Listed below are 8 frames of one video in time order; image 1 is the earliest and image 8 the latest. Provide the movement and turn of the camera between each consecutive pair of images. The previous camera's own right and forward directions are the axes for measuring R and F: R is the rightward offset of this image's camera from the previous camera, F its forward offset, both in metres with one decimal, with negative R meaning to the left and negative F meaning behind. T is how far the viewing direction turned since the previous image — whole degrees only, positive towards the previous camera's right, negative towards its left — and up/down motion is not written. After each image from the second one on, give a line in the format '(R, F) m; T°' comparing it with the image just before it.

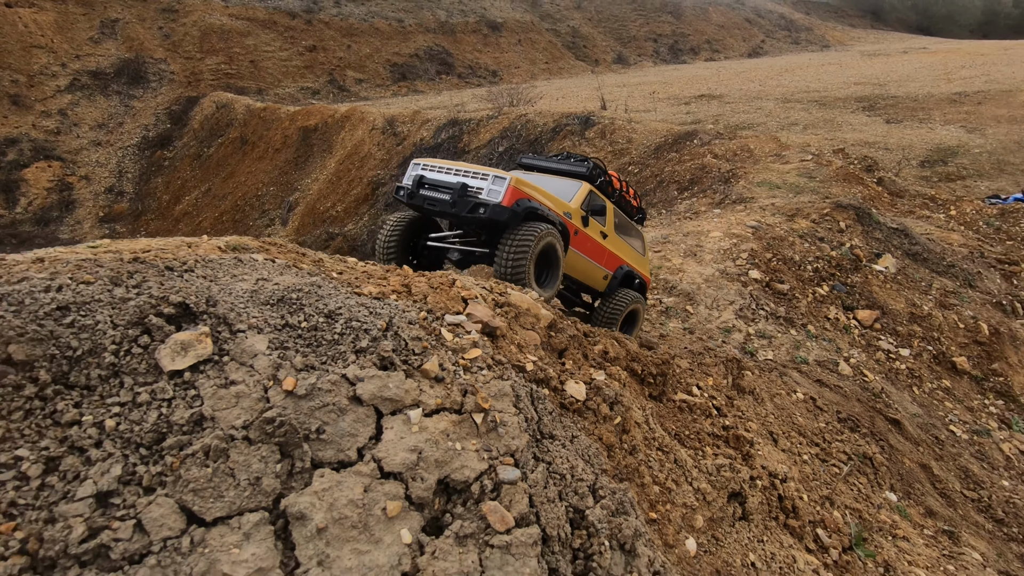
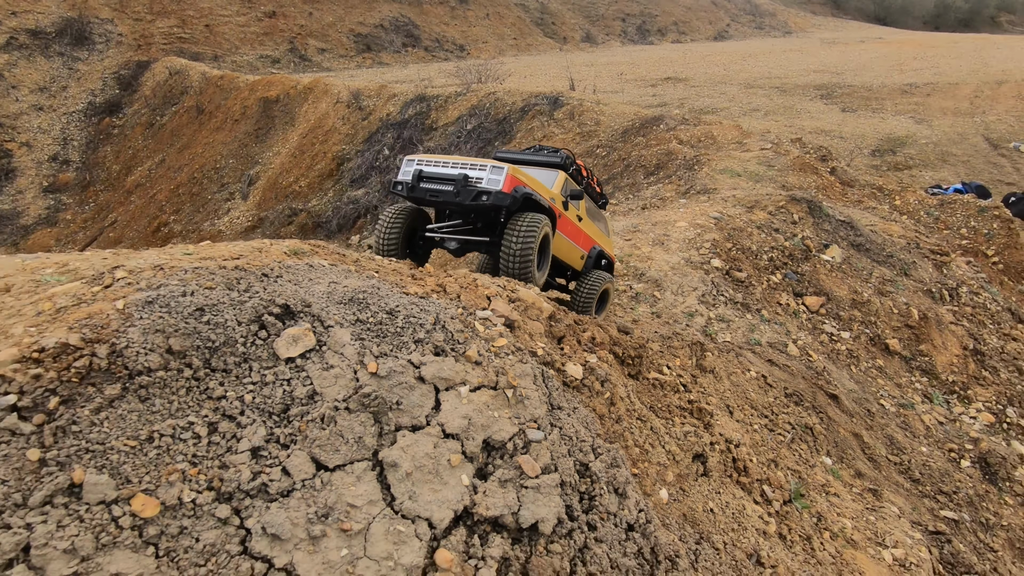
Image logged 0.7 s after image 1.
(-0.2, -0.4) m; +4°
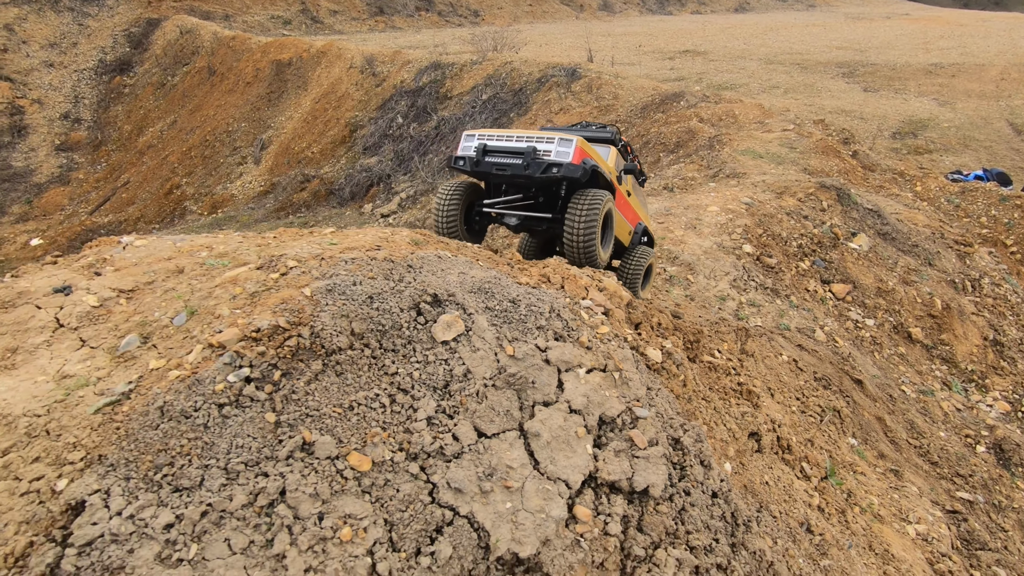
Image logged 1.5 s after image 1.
(-0.4, -0.2) m; -1°
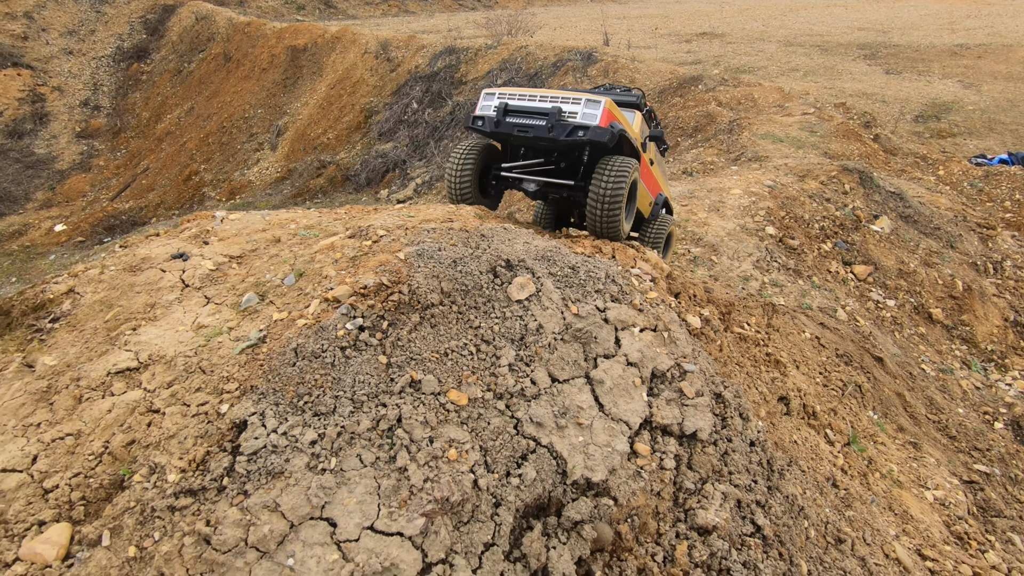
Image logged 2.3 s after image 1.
(-0.2, -0.2) m; -1°
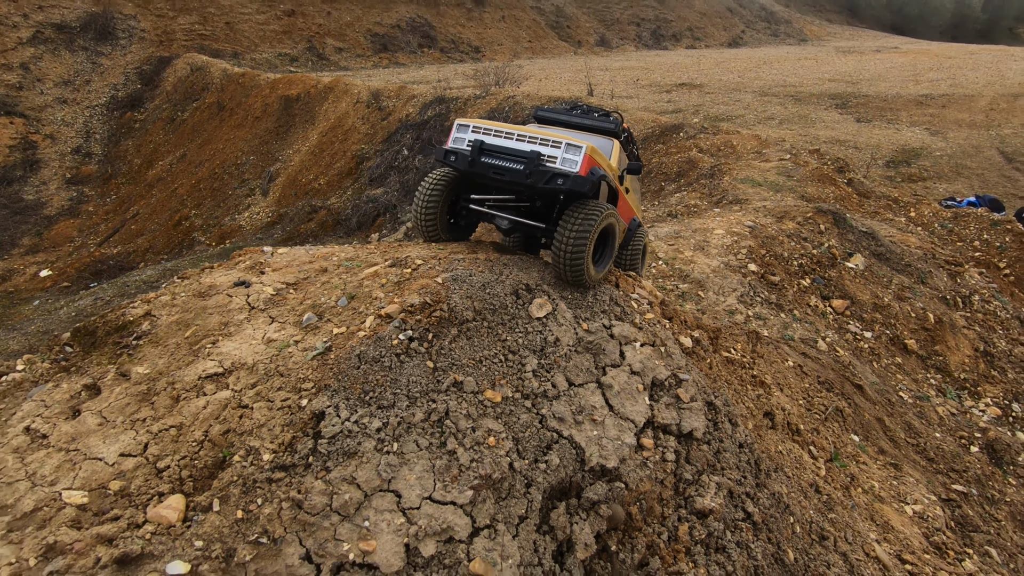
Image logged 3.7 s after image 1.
(-0.1, -0.3) m; +1°
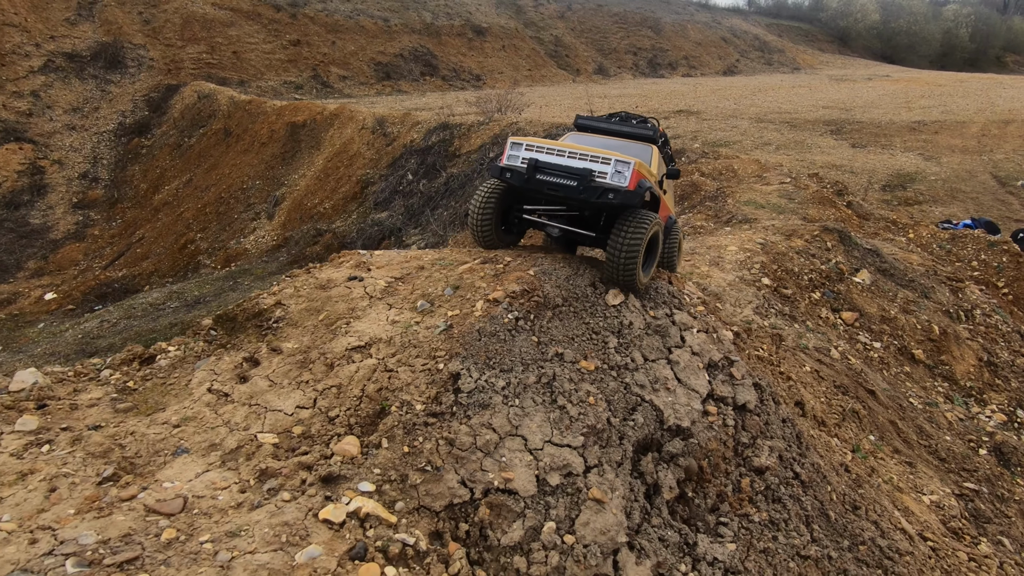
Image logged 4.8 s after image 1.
(-0.4, -0.4) m; 0°
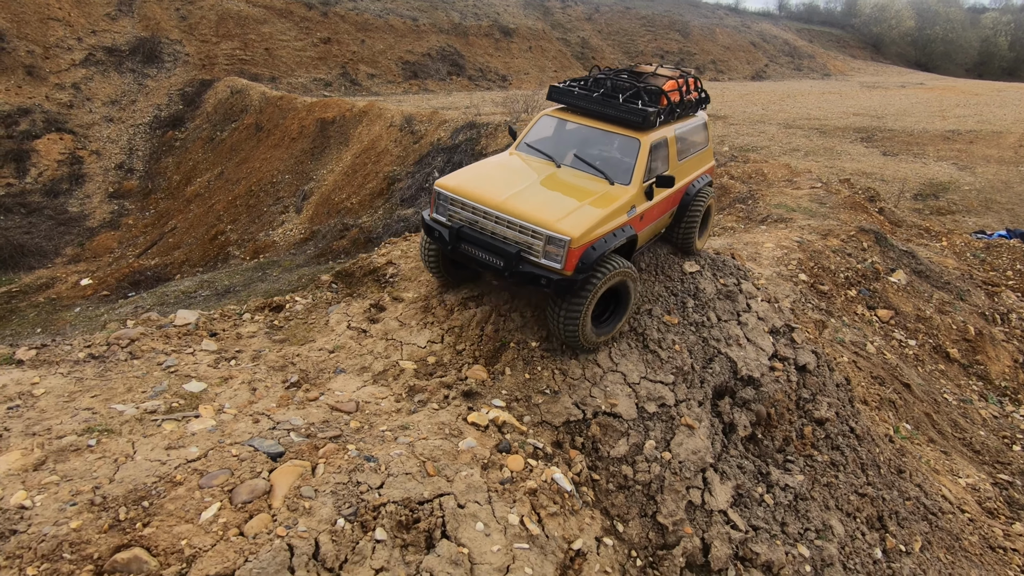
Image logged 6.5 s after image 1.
(-0.4, -0.3) m; -2°
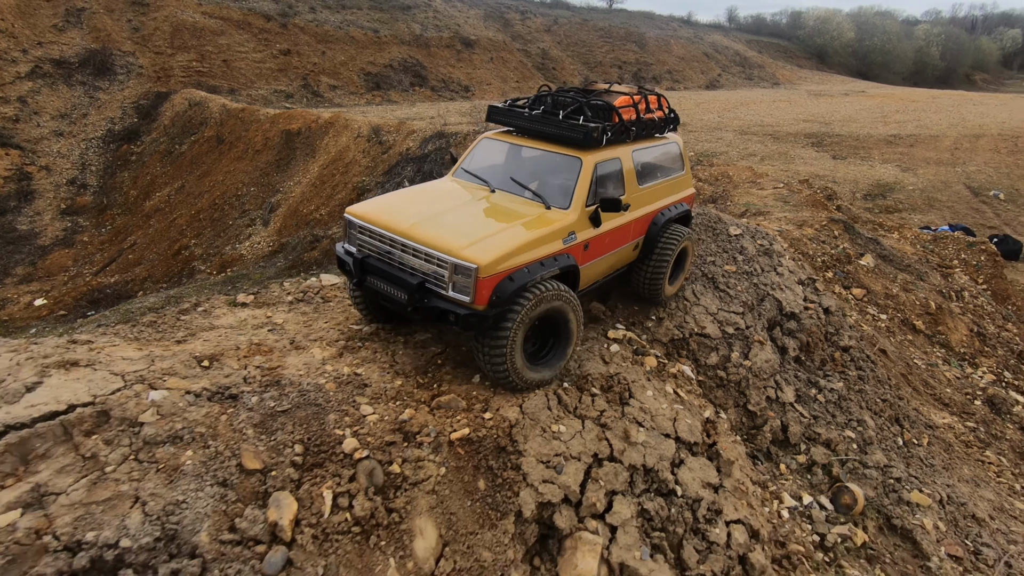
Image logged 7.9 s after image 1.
(-0.7, -0.6) m; +4°
